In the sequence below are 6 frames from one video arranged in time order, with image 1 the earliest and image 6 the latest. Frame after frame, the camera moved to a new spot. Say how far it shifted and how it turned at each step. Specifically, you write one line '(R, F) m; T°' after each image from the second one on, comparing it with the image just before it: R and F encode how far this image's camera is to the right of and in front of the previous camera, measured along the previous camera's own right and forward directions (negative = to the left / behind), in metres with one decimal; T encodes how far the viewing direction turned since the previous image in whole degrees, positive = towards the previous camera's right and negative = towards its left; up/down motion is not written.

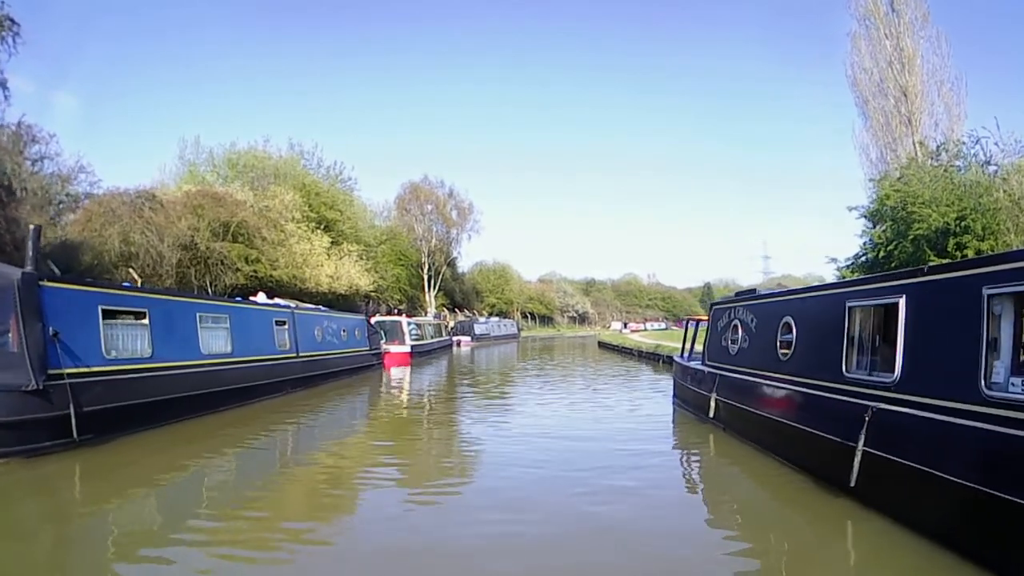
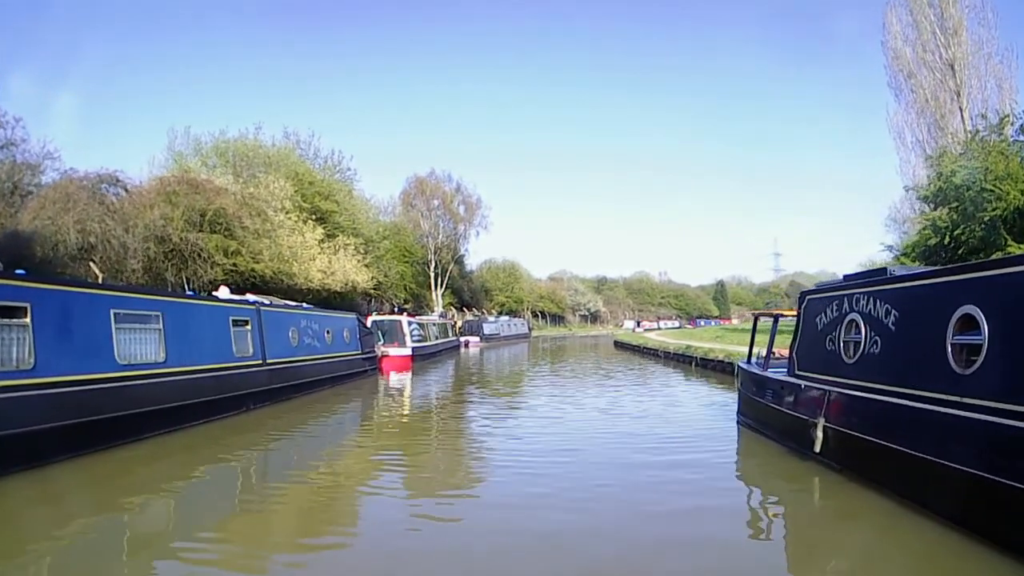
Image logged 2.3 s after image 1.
(-0.1, +2.9) m; -1°
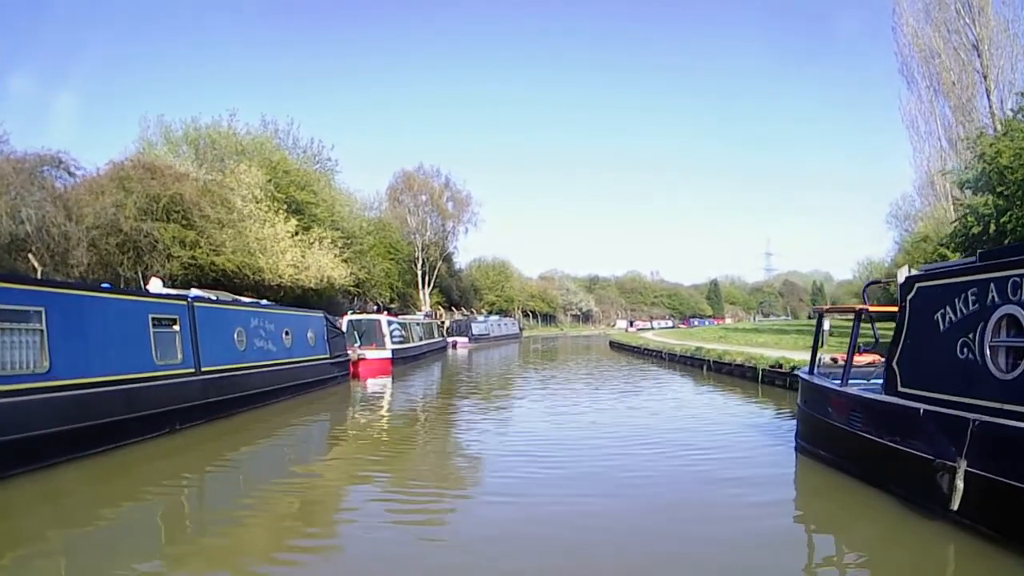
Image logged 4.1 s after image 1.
(0.0, +2.3) m; +1°
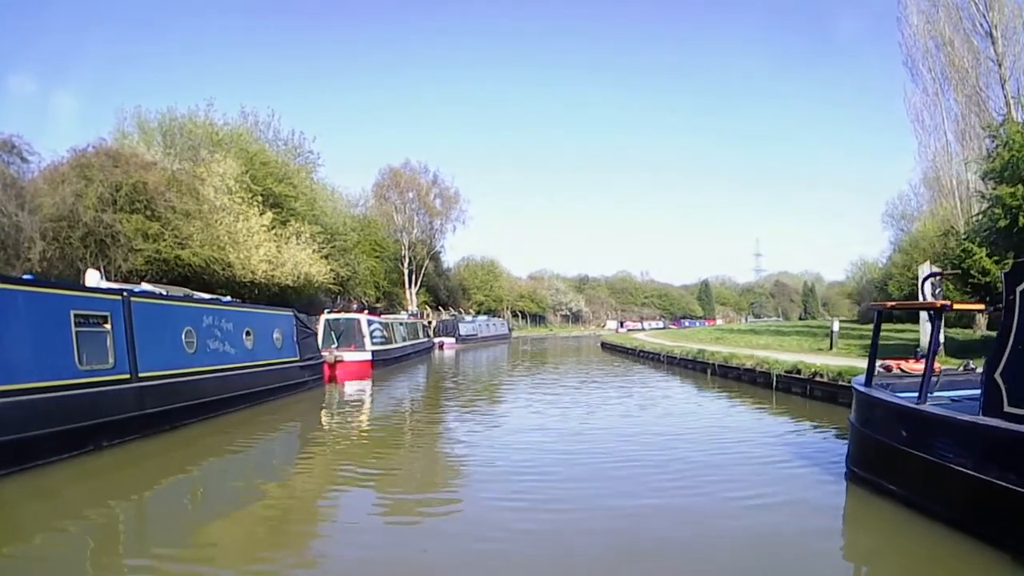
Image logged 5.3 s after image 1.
(0.0, +1.4) m; +1°
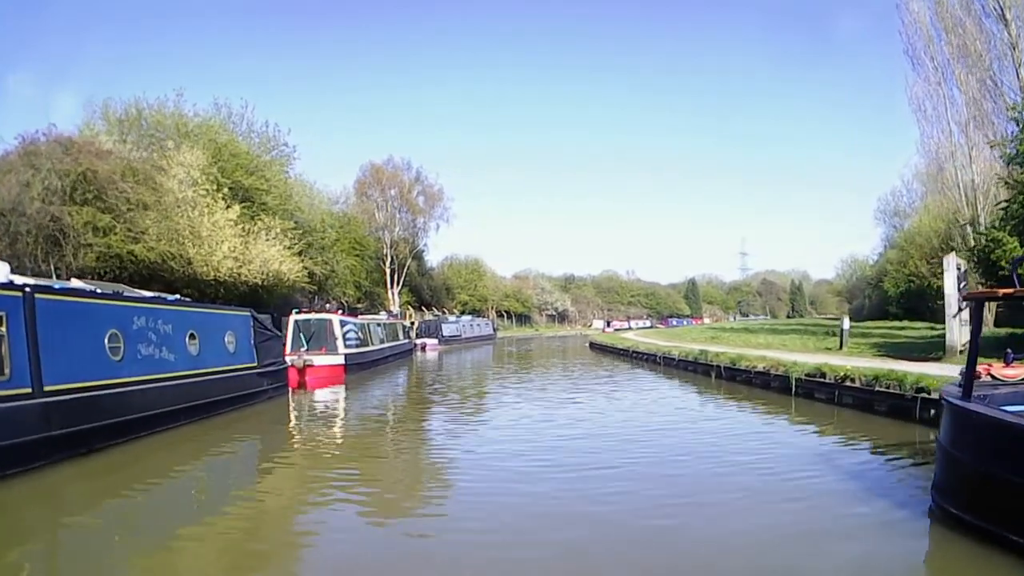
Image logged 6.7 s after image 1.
(0.0, +1.5) m; +1°
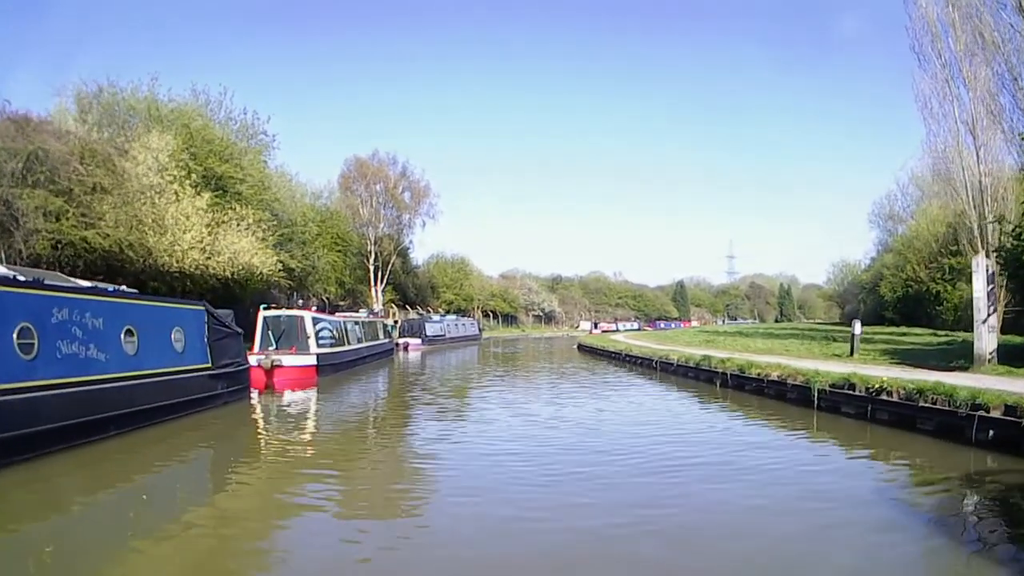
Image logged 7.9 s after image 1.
(0.0, +1.3) m; +1°
